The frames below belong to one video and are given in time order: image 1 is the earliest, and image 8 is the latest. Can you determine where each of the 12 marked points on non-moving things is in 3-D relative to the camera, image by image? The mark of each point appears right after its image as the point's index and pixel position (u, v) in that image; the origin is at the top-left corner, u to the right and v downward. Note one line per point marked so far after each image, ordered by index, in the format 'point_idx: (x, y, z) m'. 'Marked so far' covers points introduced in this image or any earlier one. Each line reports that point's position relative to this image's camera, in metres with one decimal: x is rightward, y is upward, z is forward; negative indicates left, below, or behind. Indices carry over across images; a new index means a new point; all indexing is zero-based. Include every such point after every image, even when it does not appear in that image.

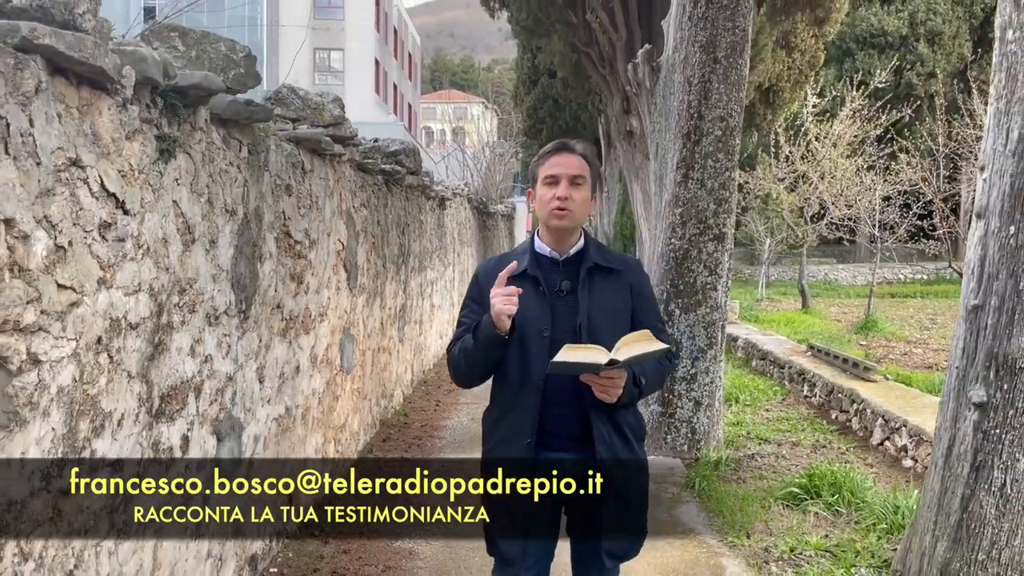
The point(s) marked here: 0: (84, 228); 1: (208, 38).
0: (-1.0, +0.1, +2.0) m
1: (-1.0, +0.8, +2.8) m
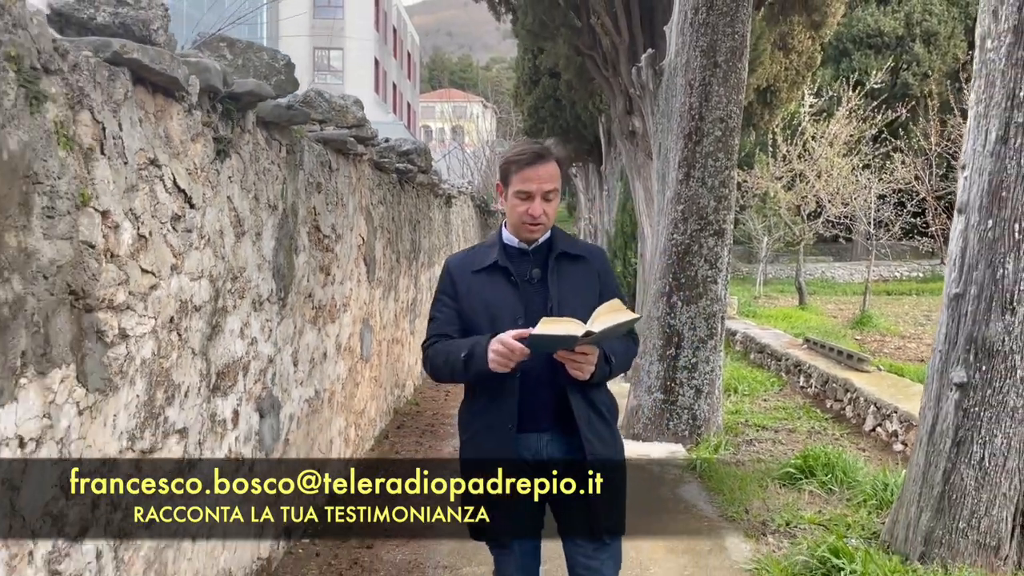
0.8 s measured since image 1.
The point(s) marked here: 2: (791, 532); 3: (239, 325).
0: (-0.9, +0.2, +2.3) m
1: (-1.0, +0.9, +3.1) m
2: (+1.3, -1.1, +3.9) m
3: (-0.9, -0.1, +2.9) m
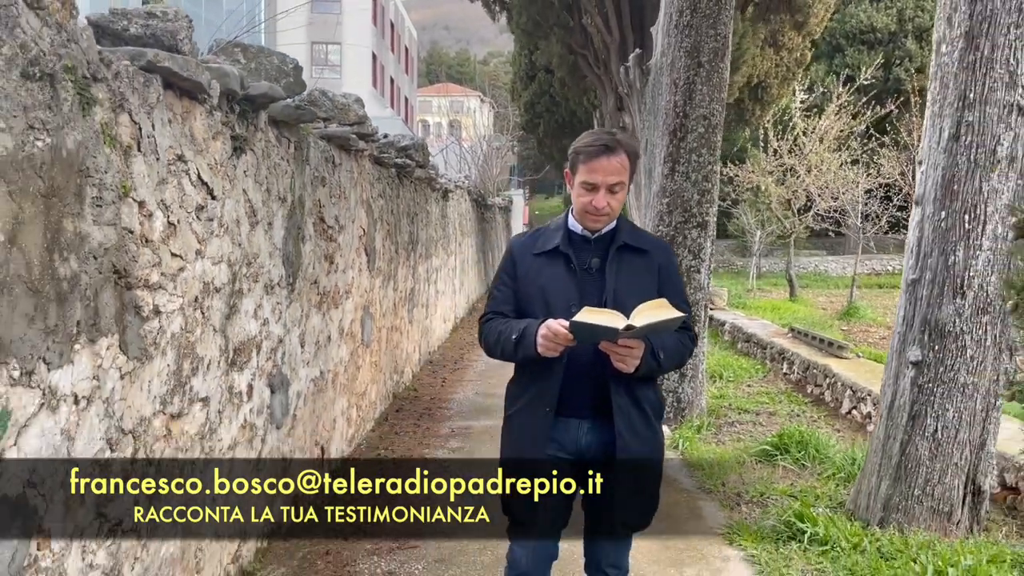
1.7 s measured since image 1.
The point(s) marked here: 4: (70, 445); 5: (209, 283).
0: (-1.0, +0.2, +2.5) m
1: (-1.0, +0.9, +3.4) m
2: (+1.2, -1.0, +4.2) m
3: (-1.0, -0.1, +3.2) m
4: (-1.0, -0.4, +1.9) m
5: (-1.0, 0.0, +2.7) m
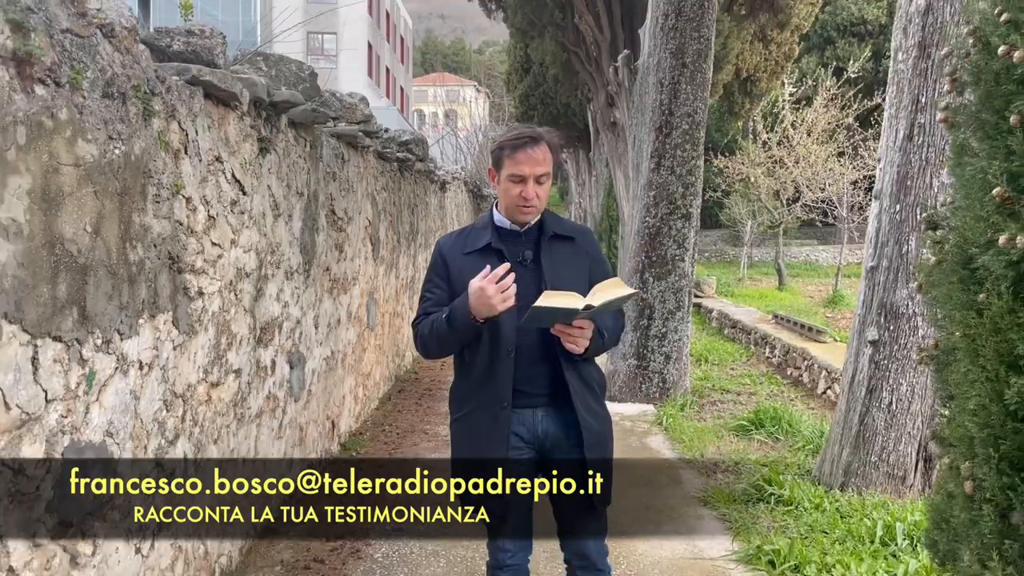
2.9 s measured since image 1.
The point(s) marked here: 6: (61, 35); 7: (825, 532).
0: (-1.0, +0.3, +2.9) m
1: (-1.0, +1.0, +3.7) m
2: (+1.2, -1.0, +4.5) m
3: (-1.0, 0.0, +3.5) m
4: (-1.0, -0.3, +2.3) m
5: (-1.0, +0.1, +3.1) m
6: (-1.1, +0.6, +2.0) m
7: (+1.3, -1.0, +3.5) m
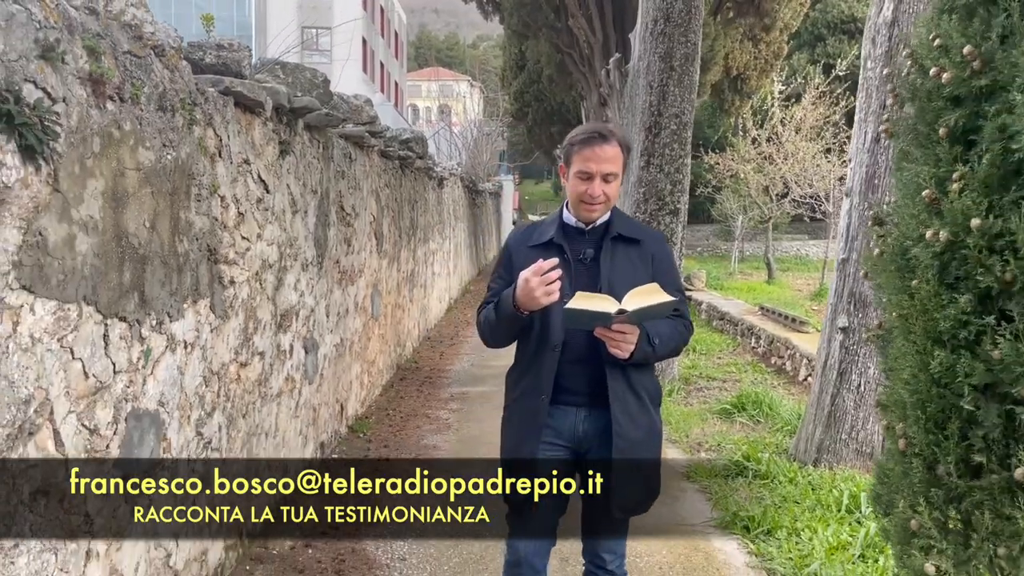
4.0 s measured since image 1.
0: (-1.0, +0.3, +3.2) m
1: (-1.0, +1.0, +4.0) m
2: (+1.2, -0.9, +4.9) m
3: (-1.0, 0.0, +3.9) m
4: (-1.0, -0.3, +2.6) m
5: (-1.0, +0.1, +3.4) m
6: (-1.1, +0.6, +2.3) m
7: (+1.3, -1.0, +3.9) m
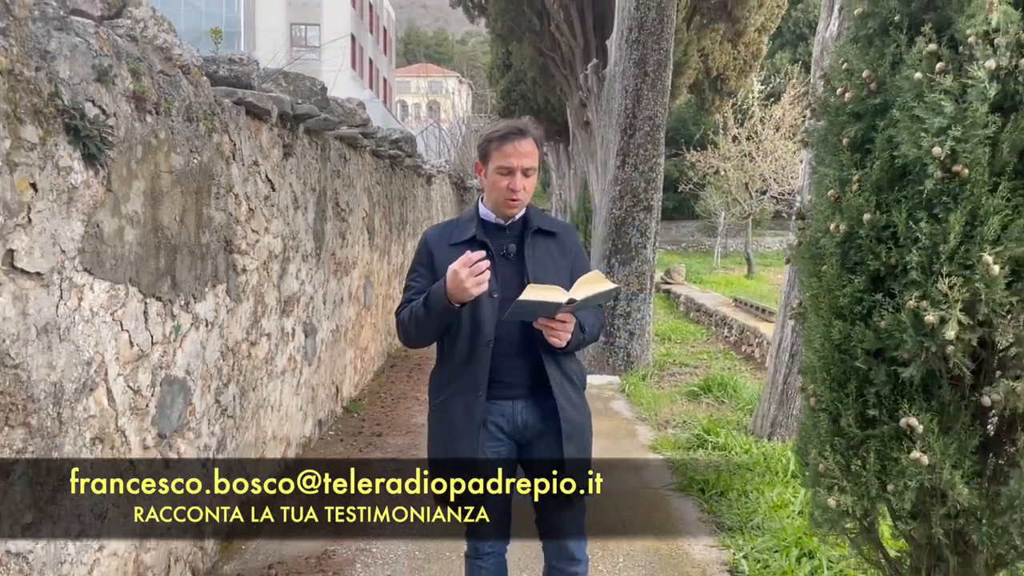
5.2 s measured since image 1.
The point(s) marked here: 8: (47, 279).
0: (-1.1, +0.4, +3.6) m
1: (-1.1, +1.1, +4.4) m
2: (+1.1, -0.9, +5.3) m
3: (-1.1, +0.1, +4.3) m
4: (-1.1, -0.2, +3.0) m
5: (-1.1, +0.2, +3.8) m
6: (-1.1, +0.7, +2.7) m
7: (+1.2, -0.9, +4.3) m
8: (-1.1, 0.0, +2.1) m
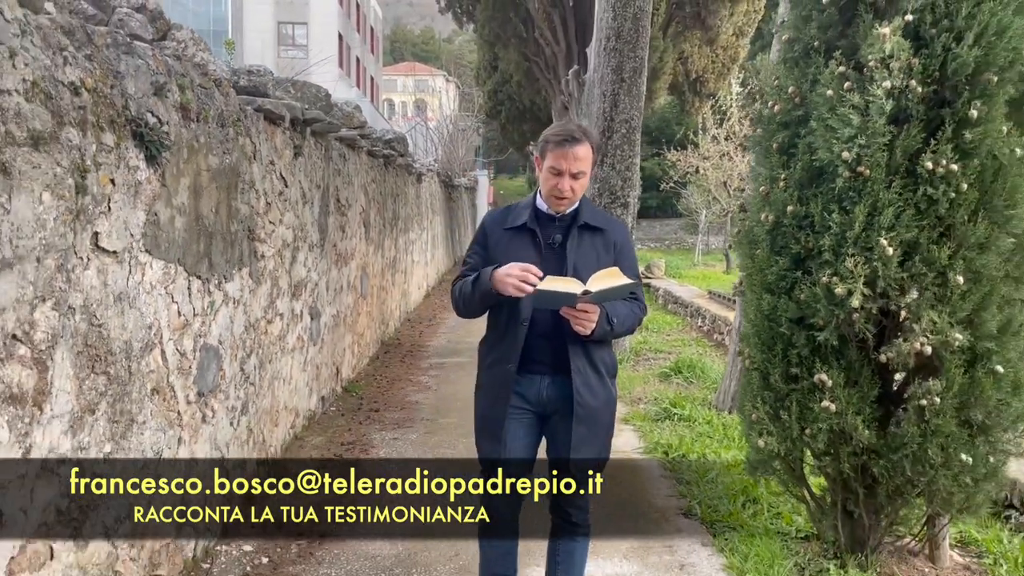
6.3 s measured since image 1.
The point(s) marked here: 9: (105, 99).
0: (-1.2, +0.5, +4.1) m
1: (-1.2, +1.2, +4.9) m
2: (+1.0, -0.8, +5.8) m
3: (-1.2, +0.2, +4.7) m
4: (-1.2, -0.2, +3.5) m
5: (-1.2, +0.2, +4.3) m
6: (-1.2, +0.8, +3.2) m
7: (+1.1, -0.8, +4.8) m
8: (-1.2, +0.1, +2.6) m
9: (-1.2, +0.6, +2.5) m
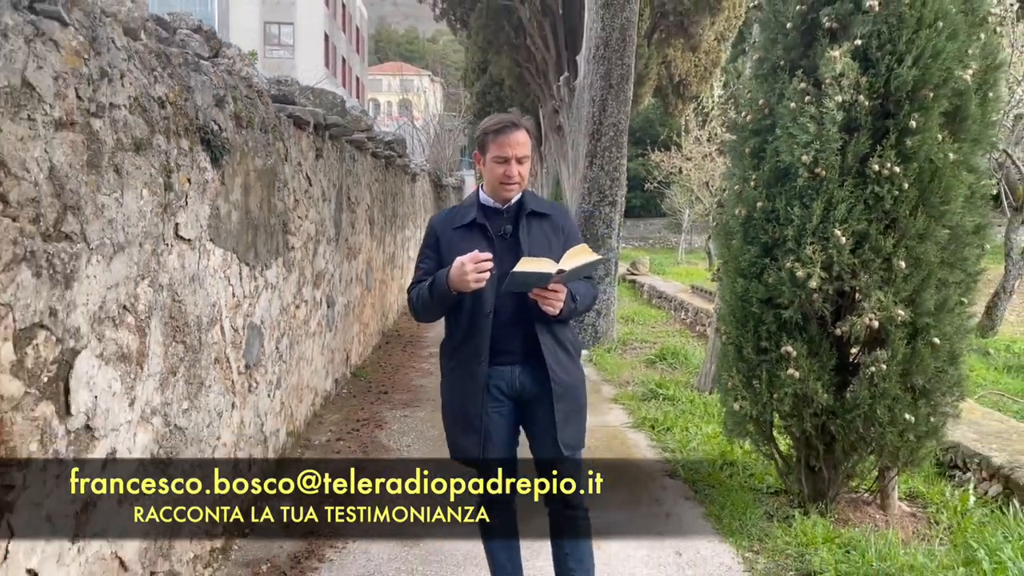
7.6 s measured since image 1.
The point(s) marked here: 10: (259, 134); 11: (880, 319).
0: (-1.1, +0.5, +4.6) m
1: (-1.2, +1.2, +5.4) m
2: (+1.0, -0.7, +6.3) m
3: (-1.2, +0.2, +5.2) m
4: (-1.1, -0.1, +4.0) m
5: (-1.1, +0.3, +4.7) m
6: (-1.1, +0.8, +3.6) m
7: (+1.1, -0.8, +5.3) m
8: (-1.1, +0.2, +3.0) m
9: (-1.2, +0.6, +2.9) m
10: (-1.1, +0.7, +3.7) m
11: (+1.4, -0.1, +3.3) m
